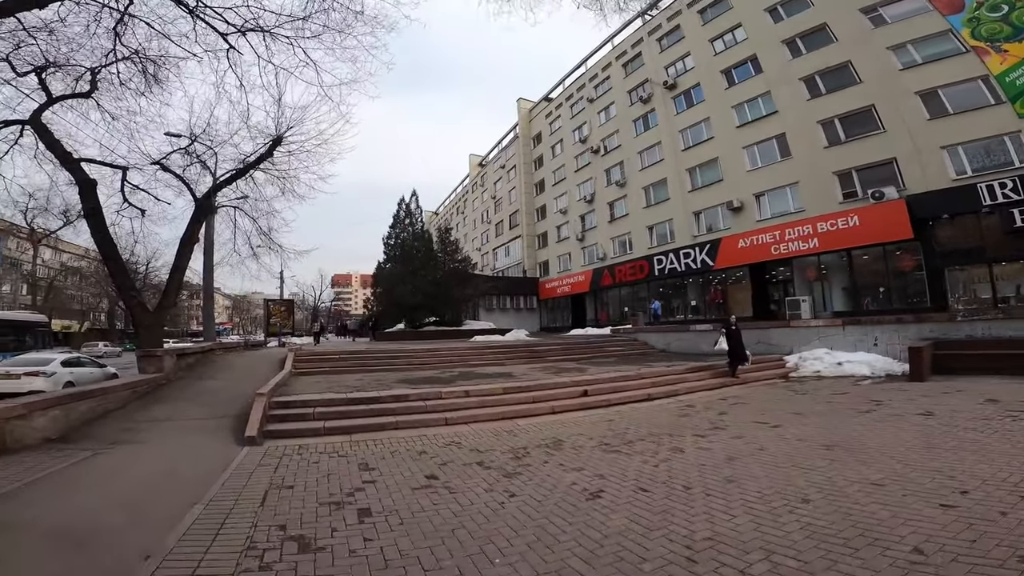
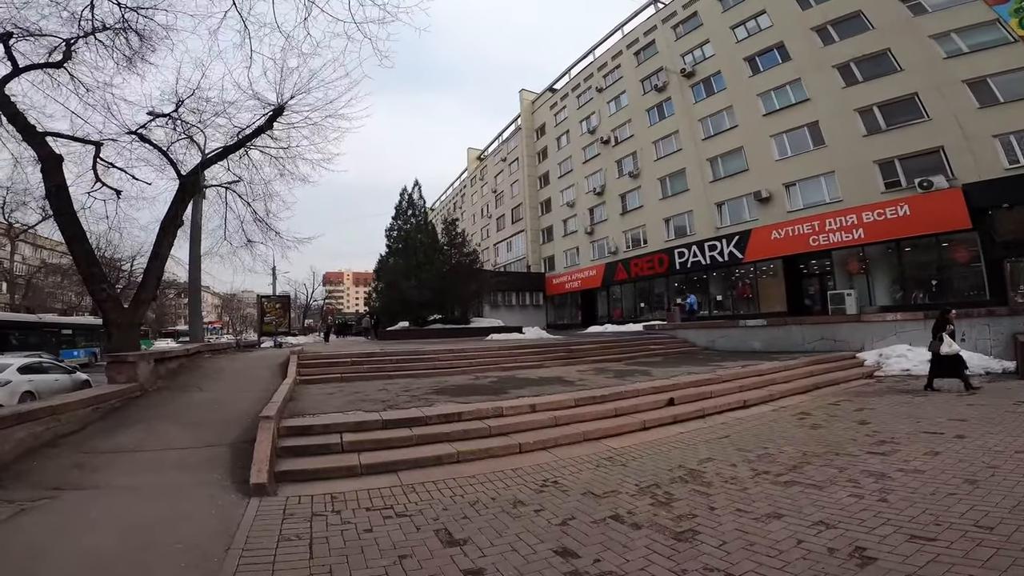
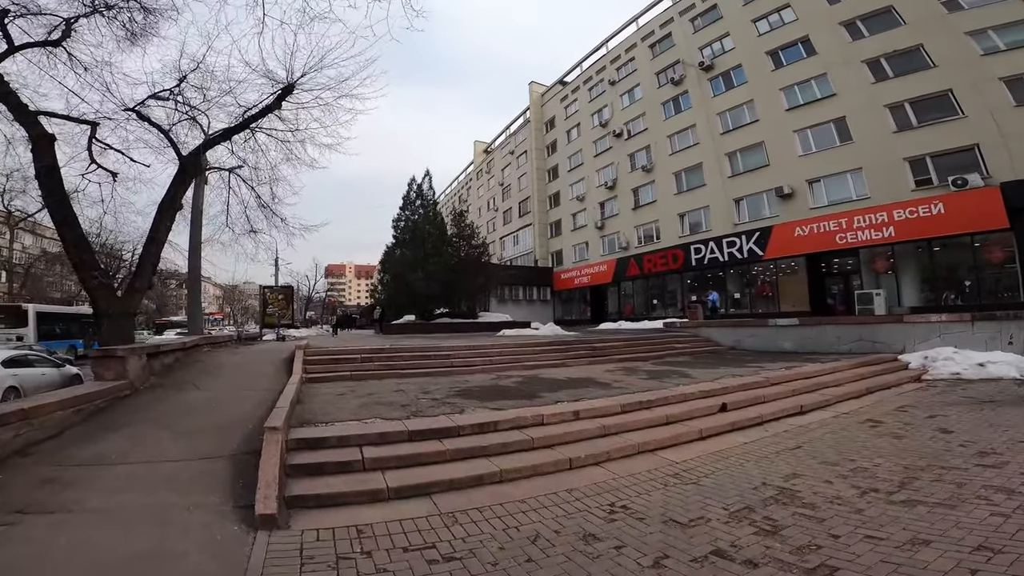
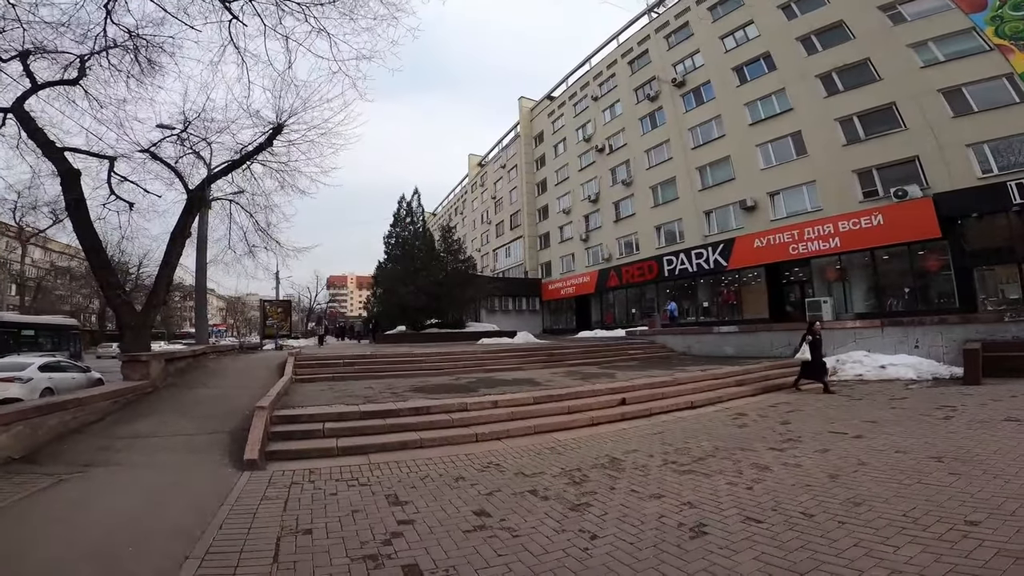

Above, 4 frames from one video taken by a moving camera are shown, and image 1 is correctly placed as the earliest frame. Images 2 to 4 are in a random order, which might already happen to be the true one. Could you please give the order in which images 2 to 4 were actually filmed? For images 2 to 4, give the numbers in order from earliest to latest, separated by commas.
4, 2, 3
